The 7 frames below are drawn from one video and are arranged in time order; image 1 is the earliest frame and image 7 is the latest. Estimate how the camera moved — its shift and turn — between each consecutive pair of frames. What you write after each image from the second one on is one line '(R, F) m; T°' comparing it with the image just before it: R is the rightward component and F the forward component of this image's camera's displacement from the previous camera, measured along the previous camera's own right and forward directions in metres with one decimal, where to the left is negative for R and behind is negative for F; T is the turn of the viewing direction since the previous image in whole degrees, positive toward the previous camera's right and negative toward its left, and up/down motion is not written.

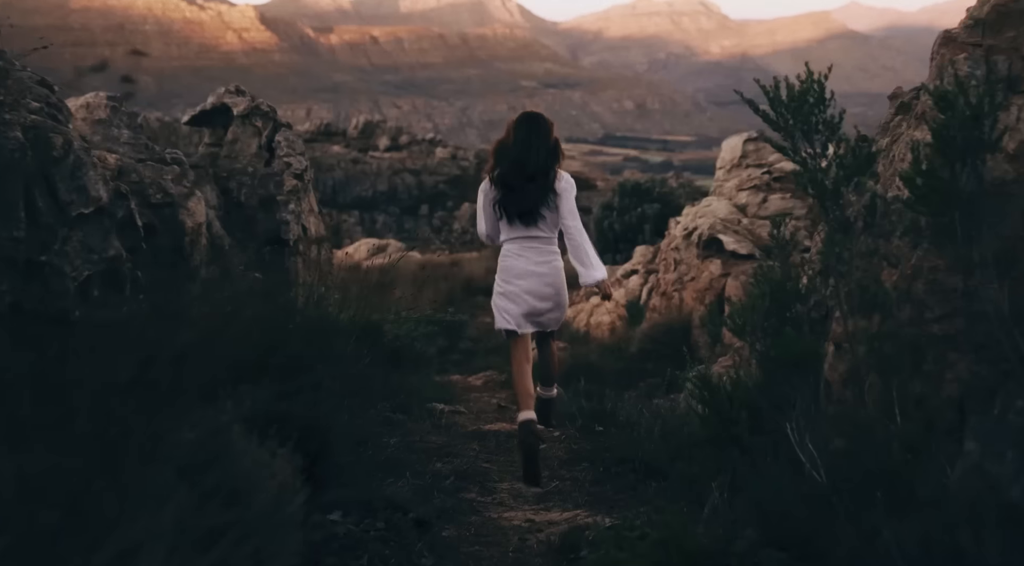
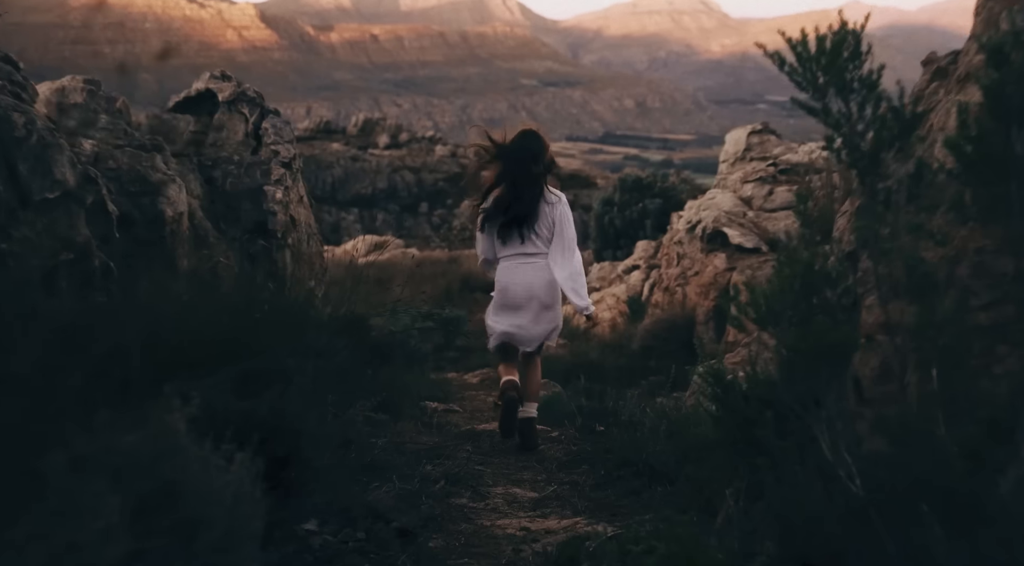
(0.0, +0.3) m; 0°
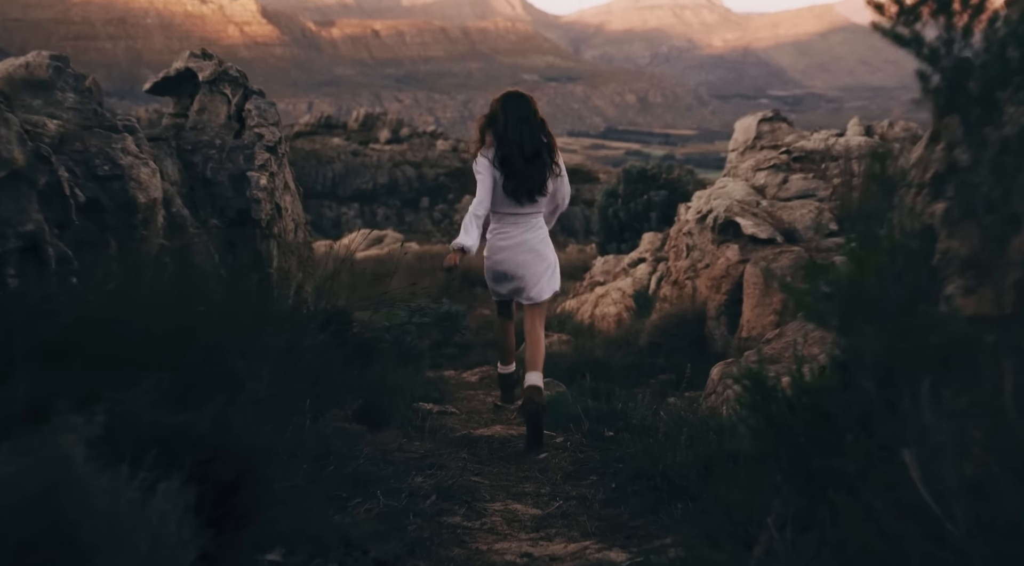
(0.0, +0.5) m; 0°
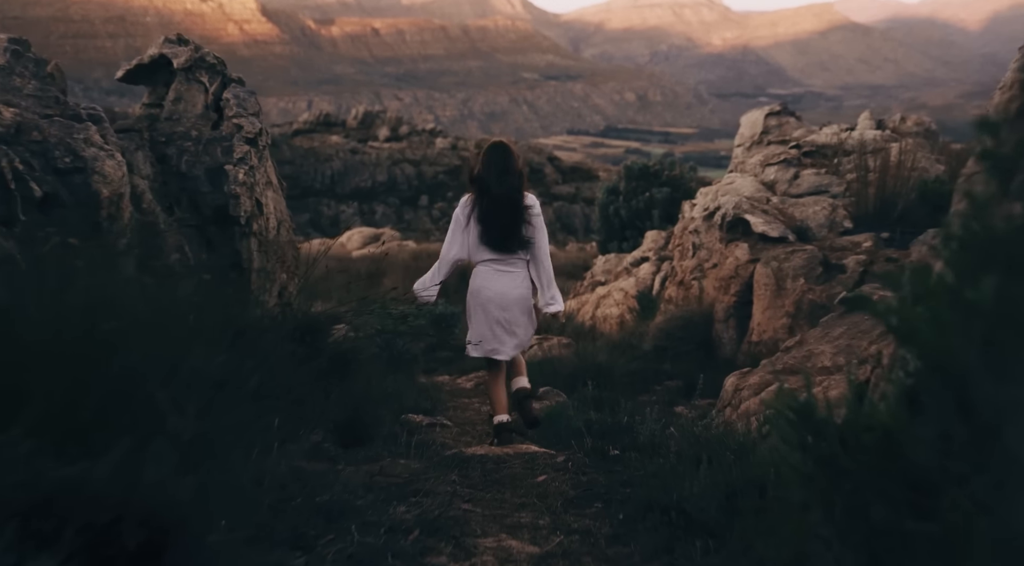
(0.0, +0.5) m; 0°
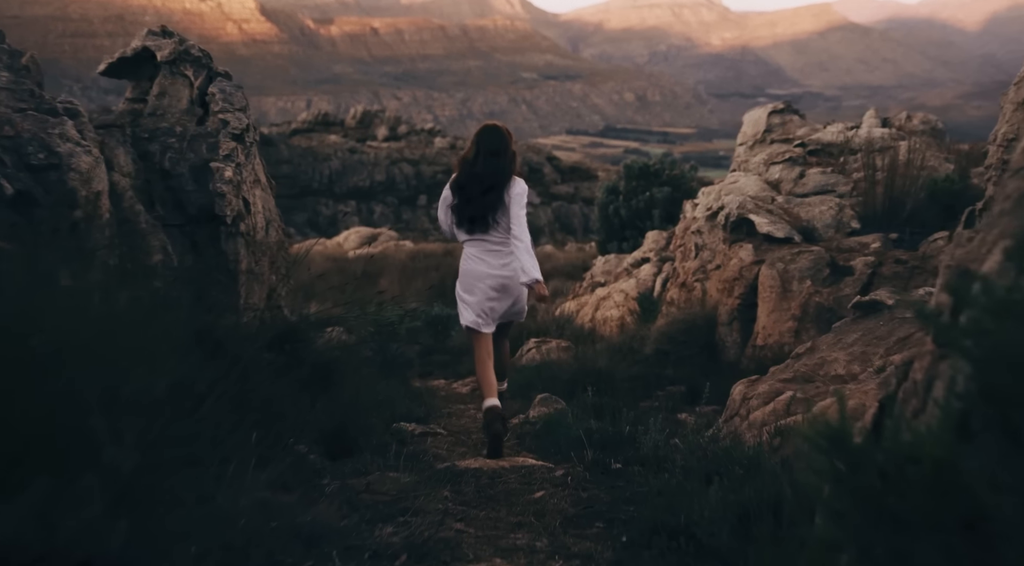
(0.0, +0.3) m; 0°
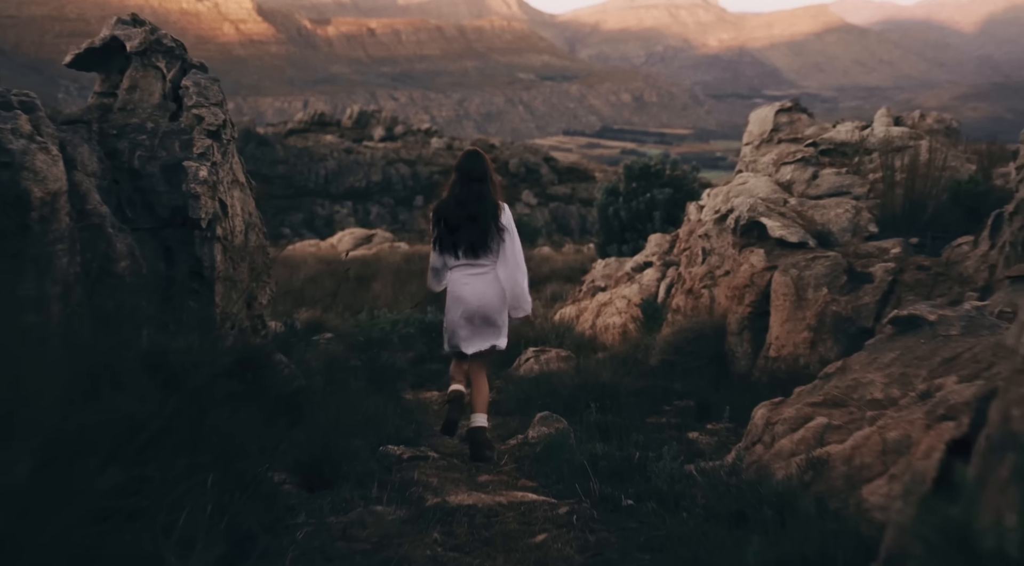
(0.0, +0.5) m; 0°
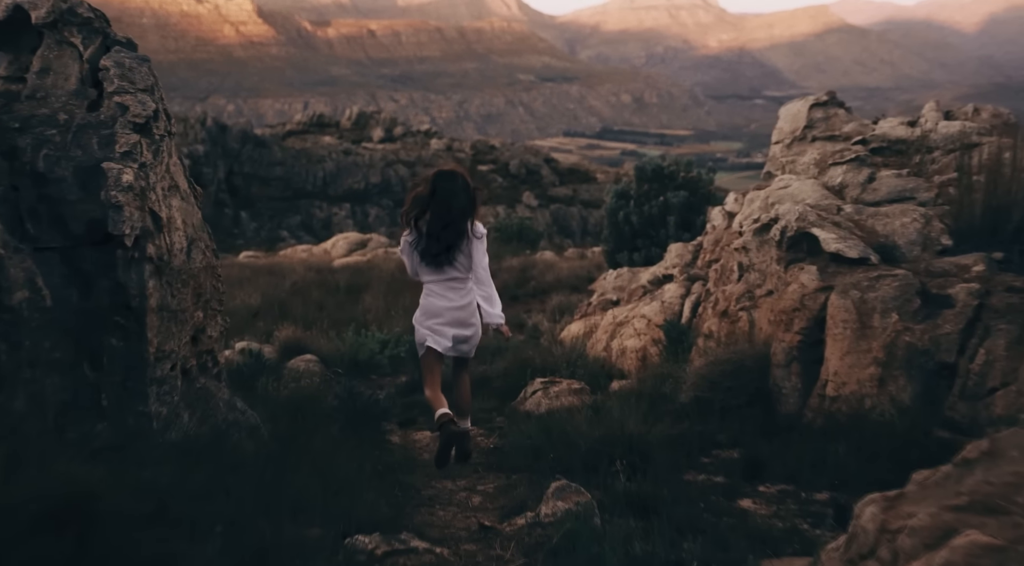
(0.0, +1.3) m; 0°
